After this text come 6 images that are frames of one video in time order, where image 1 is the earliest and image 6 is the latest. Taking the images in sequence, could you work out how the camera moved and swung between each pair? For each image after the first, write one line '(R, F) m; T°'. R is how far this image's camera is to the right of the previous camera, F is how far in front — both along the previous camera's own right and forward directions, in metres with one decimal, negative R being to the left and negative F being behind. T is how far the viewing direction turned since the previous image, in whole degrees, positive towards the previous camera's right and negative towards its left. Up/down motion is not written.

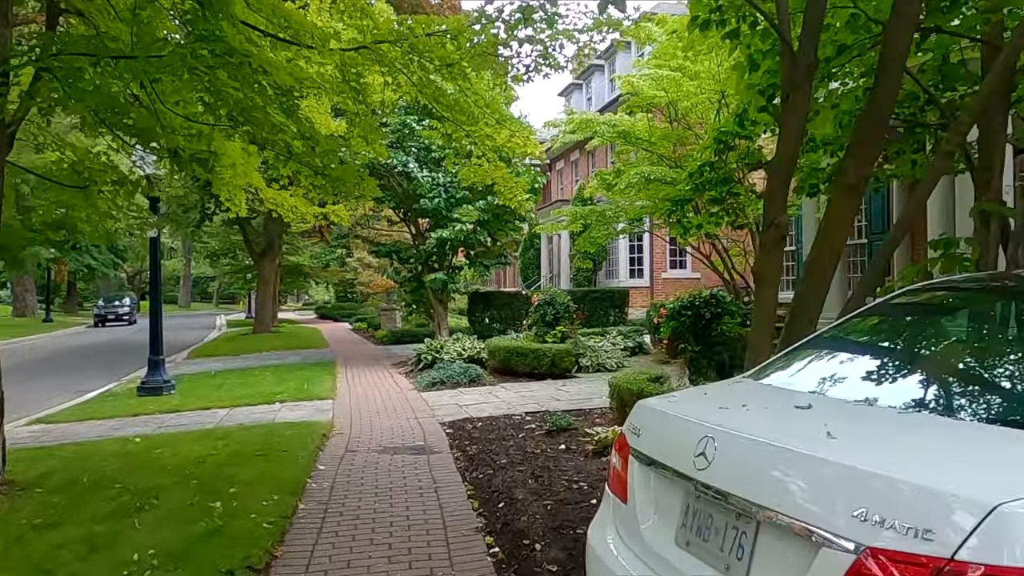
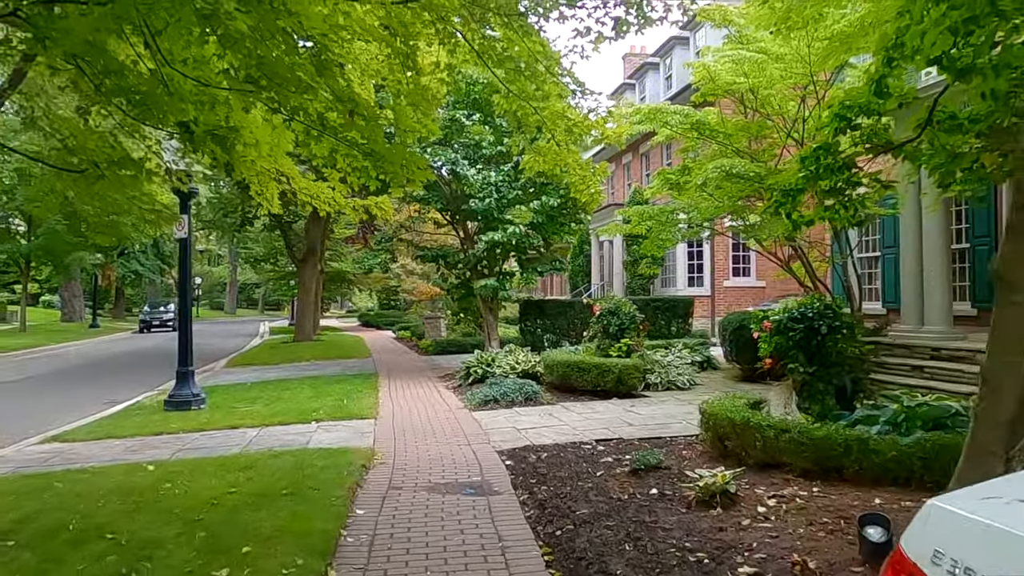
(-0.2, +1.1) m; -3°
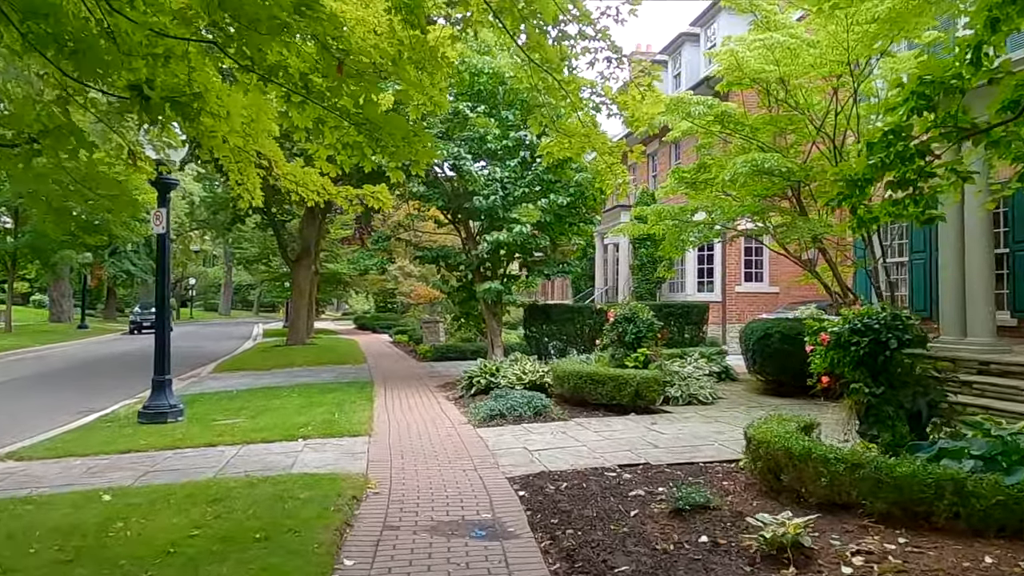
(-0.1, +0.8) m; 0°
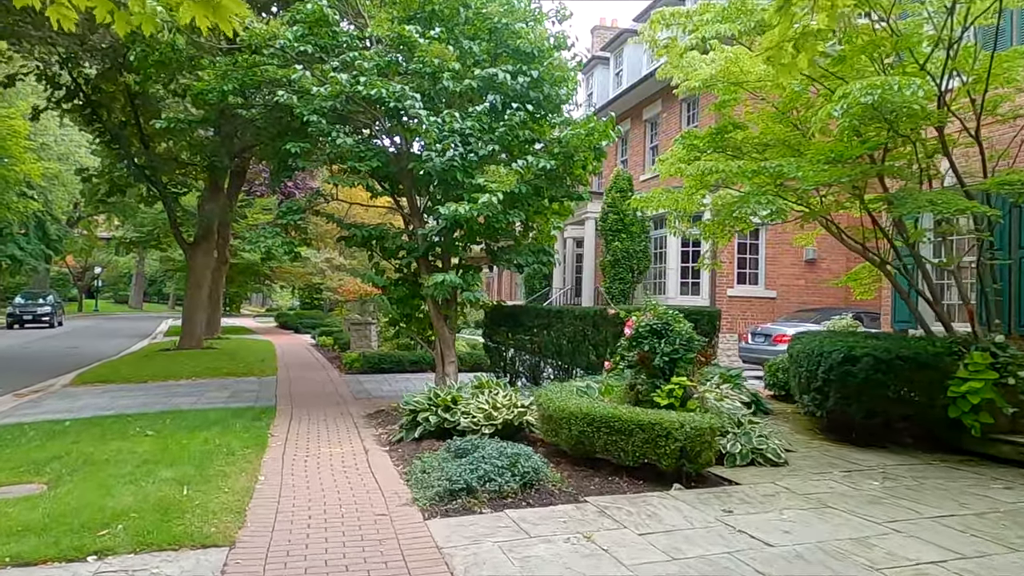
(-0.3, +3.3) m; +5°
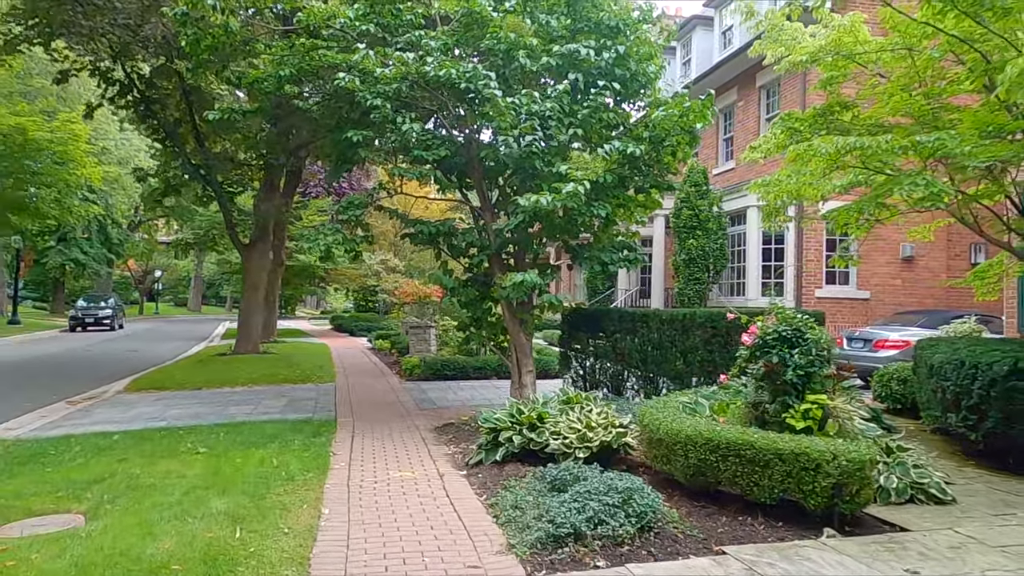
(-0.4, +0.9) m; -4°
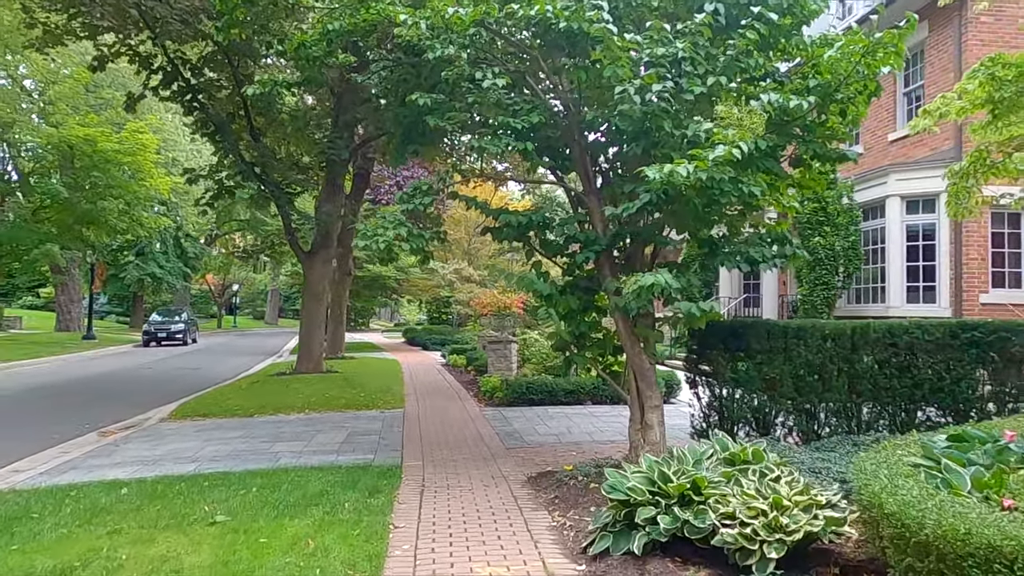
(-0.4, +2.0) m; -5°
